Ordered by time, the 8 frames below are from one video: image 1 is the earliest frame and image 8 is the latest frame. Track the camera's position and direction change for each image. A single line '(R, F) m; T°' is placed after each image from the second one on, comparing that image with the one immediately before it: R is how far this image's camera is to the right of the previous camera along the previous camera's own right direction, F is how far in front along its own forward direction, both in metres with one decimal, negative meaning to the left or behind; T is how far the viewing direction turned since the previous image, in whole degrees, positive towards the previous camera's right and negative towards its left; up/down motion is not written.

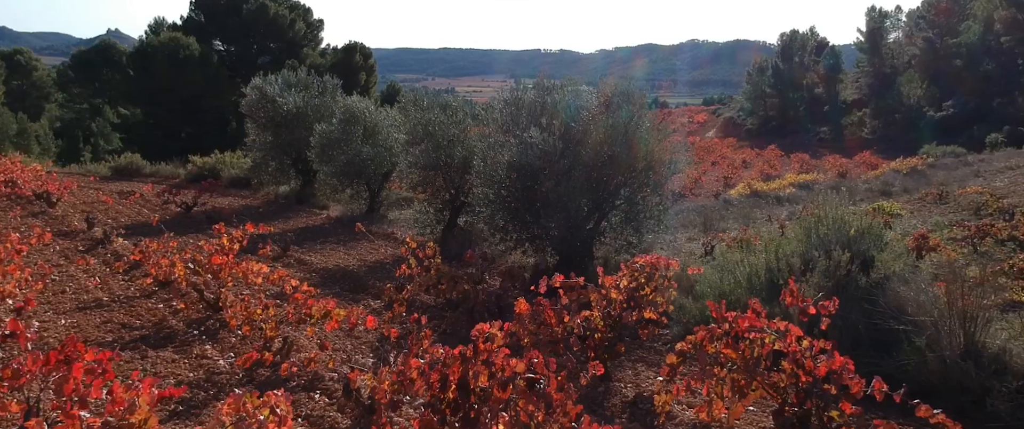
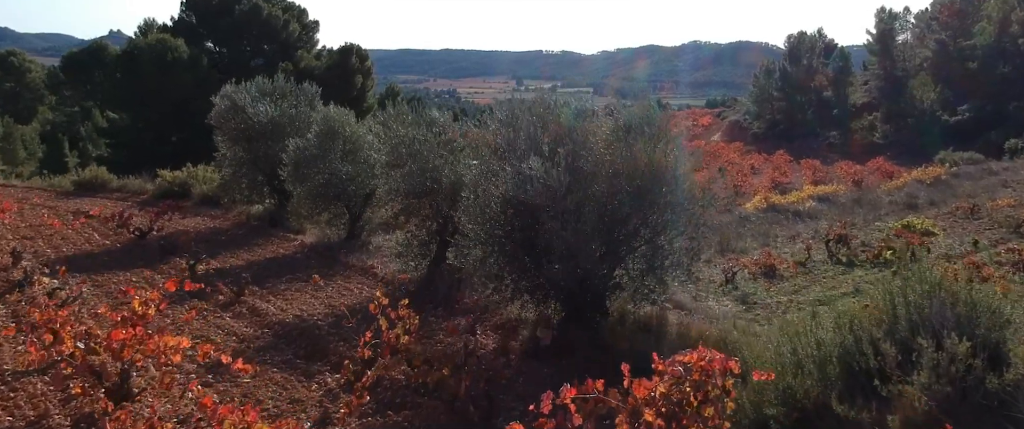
(0.0, +1.0) m; 0°
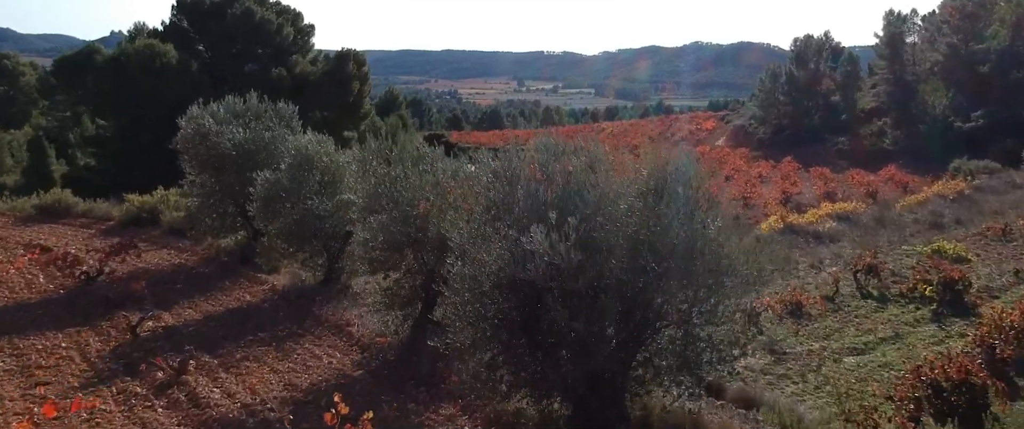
(0.0, +0.9) m; 0°
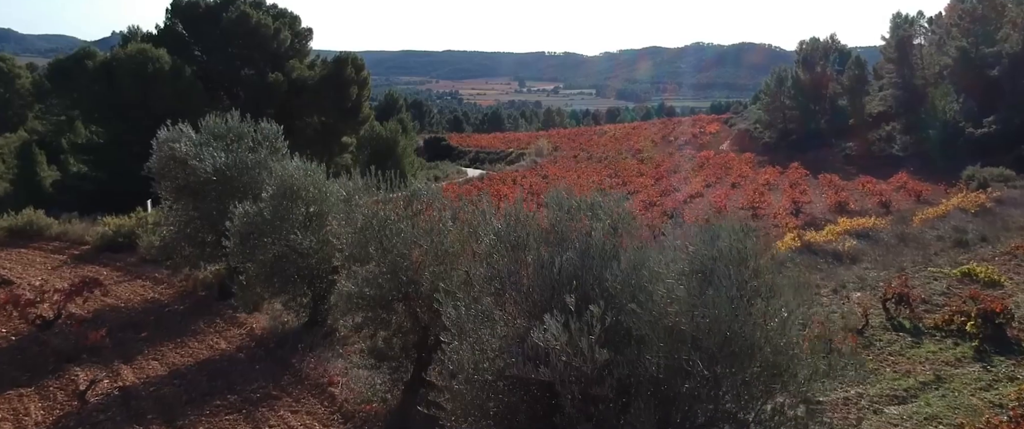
(0.0, +0.7) m; 0°
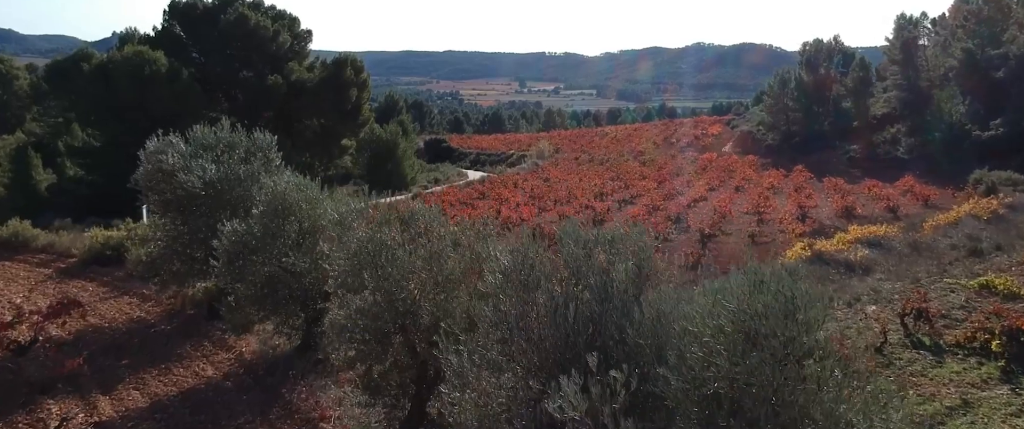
(0.0, +0.4) m; 0°
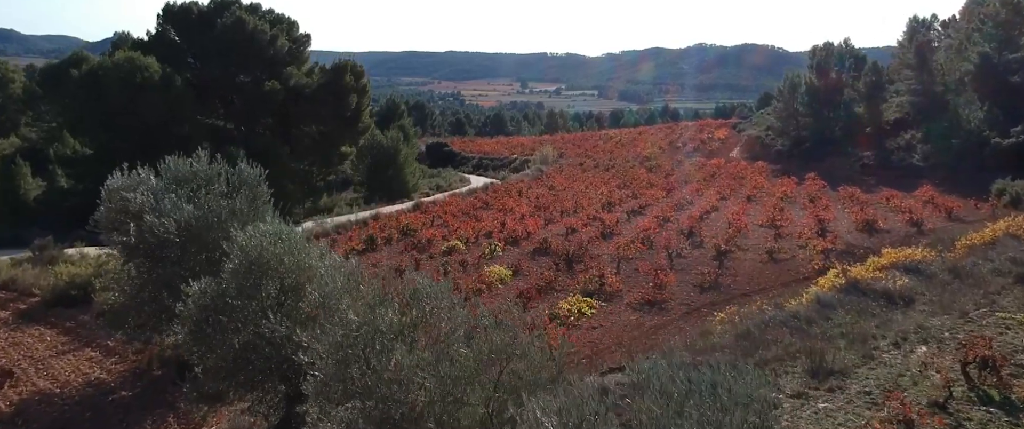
(-0.1, +1.0) m; 0°
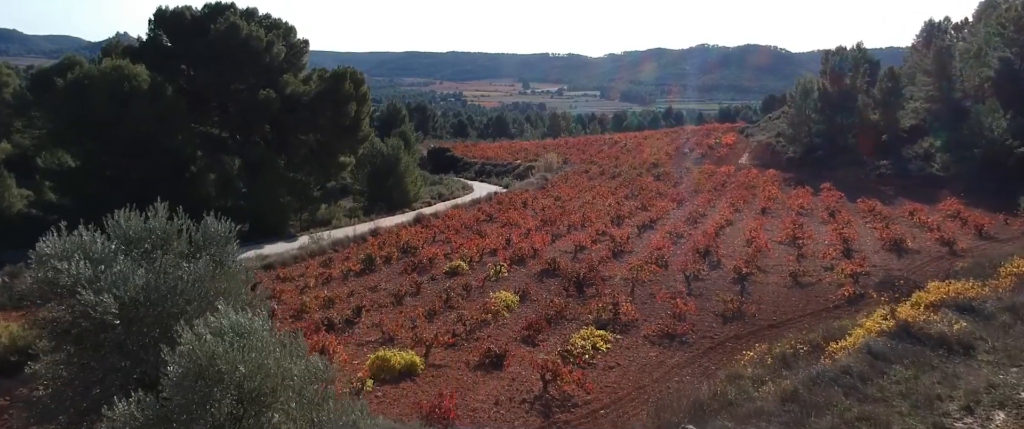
(-0.1, +1.2) m; 0°
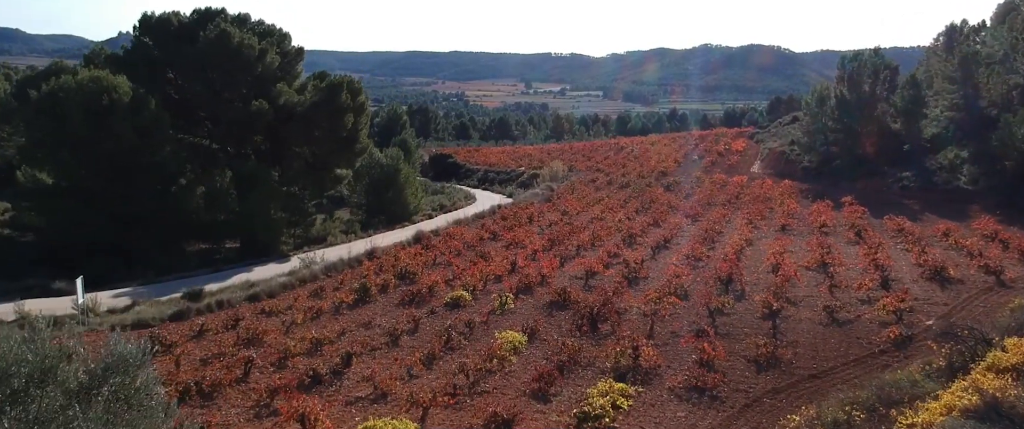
(-0.1, +1.6) m; 0°
